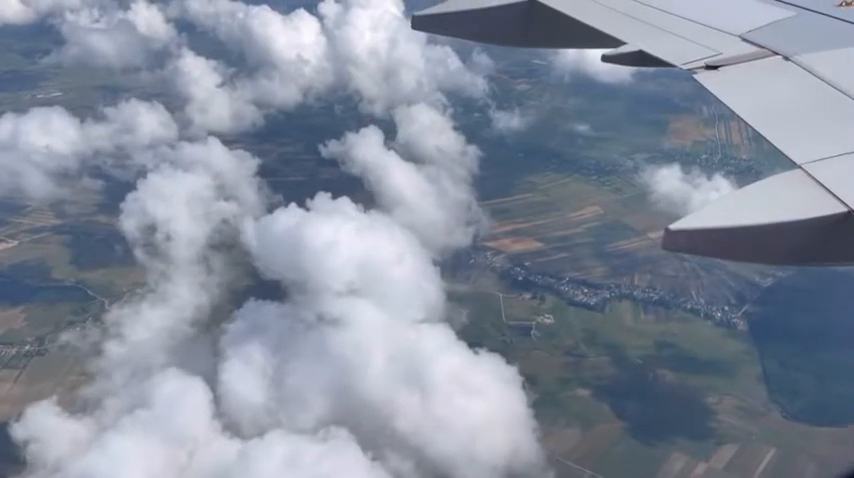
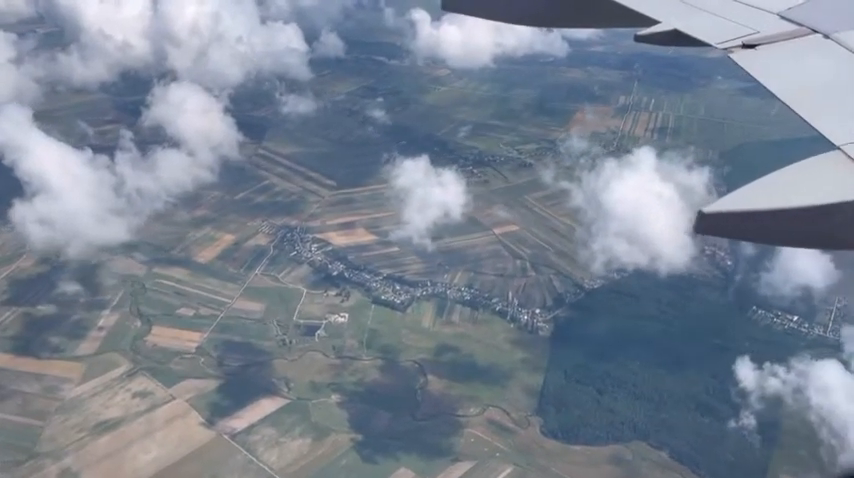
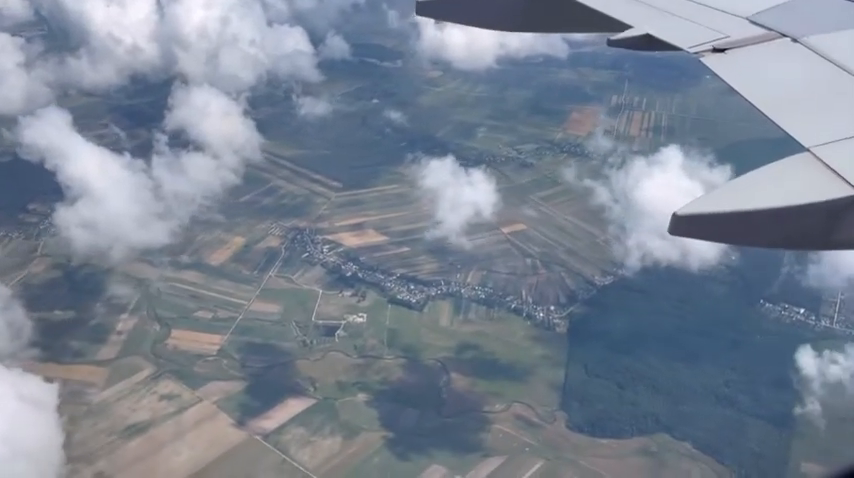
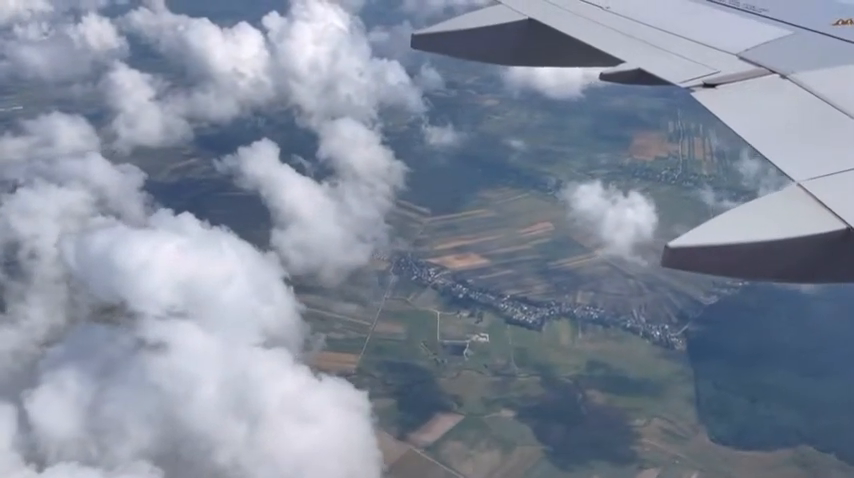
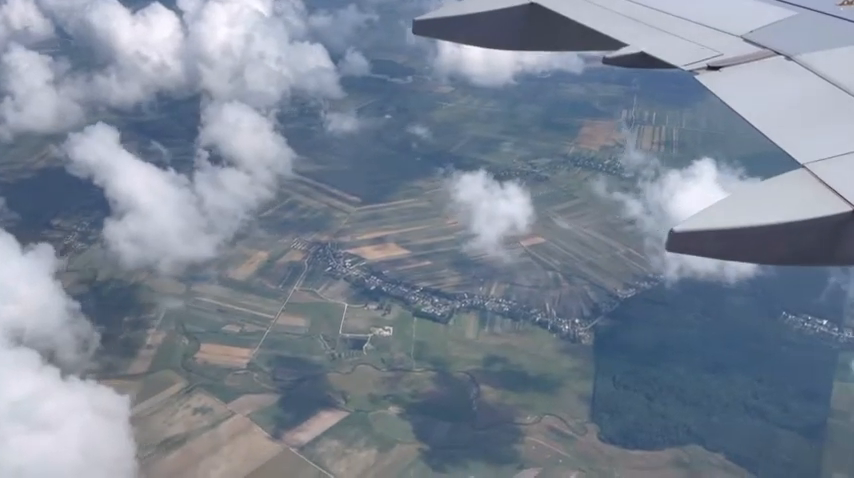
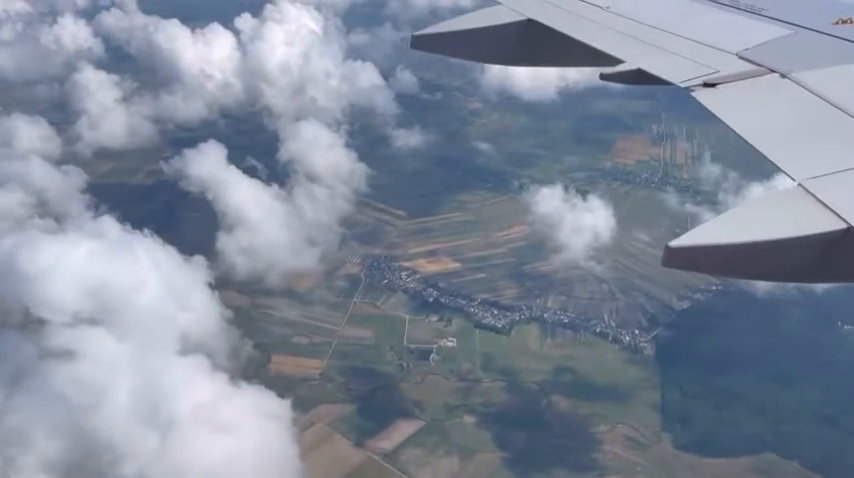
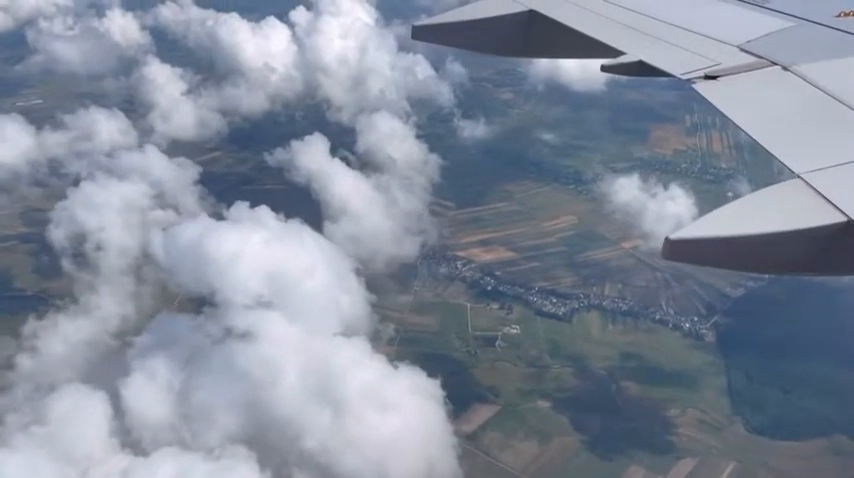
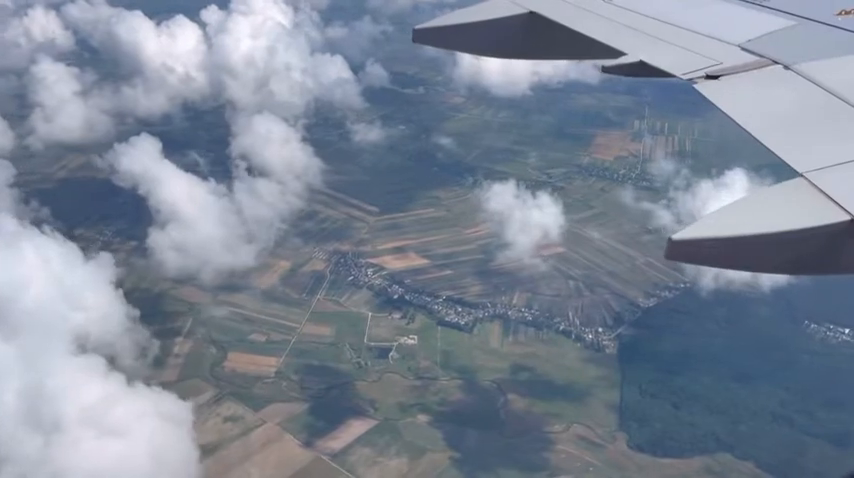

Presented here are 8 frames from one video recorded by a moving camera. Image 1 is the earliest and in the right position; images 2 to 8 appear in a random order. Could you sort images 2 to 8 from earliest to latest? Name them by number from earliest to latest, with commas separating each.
7, 4, 6, 8, 5, 3, 2
